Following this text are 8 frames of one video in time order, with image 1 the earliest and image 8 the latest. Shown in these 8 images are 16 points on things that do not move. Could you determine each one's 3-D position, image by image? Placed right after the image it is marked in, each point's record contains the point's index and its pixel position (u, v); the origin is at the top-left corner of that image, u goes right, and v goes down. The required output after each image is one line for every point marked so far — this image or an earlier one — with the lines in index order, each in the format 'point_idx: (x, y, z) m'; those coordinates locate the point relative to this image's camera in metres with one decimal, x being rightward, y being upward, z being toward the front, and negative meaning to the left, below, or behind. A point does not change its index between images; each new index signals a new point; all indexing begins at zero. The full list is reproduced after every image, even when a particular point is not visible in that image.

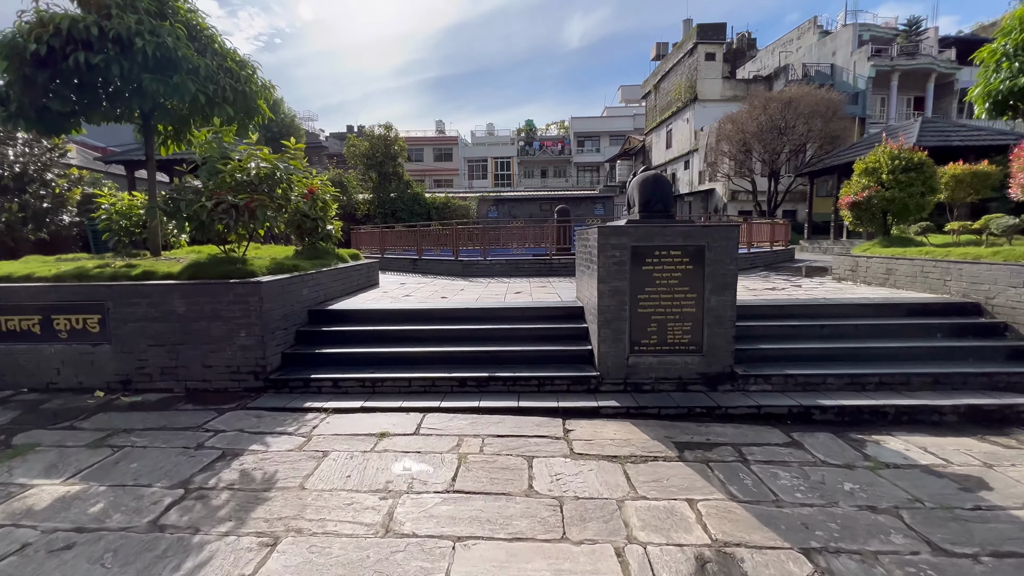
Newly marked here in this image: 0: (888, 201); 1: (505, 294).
0: (+6.8, +1.6, +8.1) m
1: (-0.1, -0.1, +7.2) m
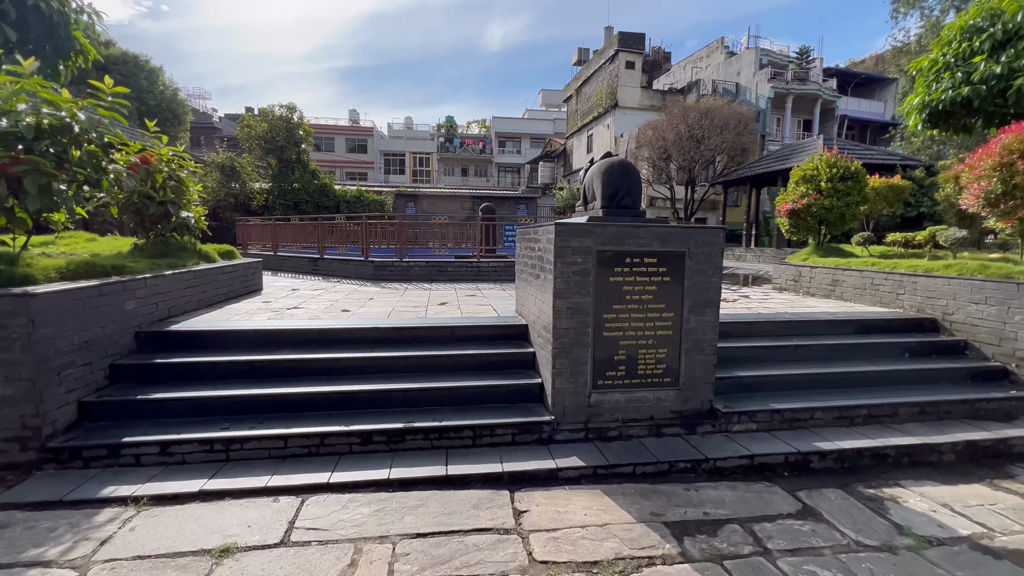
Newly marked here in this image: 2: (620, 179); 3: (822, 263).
0: (+5.6, +1.4, +8.0) m
1: (-1.1, -0.2, +5.8) m
2: (+1.0, +1.0, +4.1) m
3: (+5.3, +0.4, +7.6) m
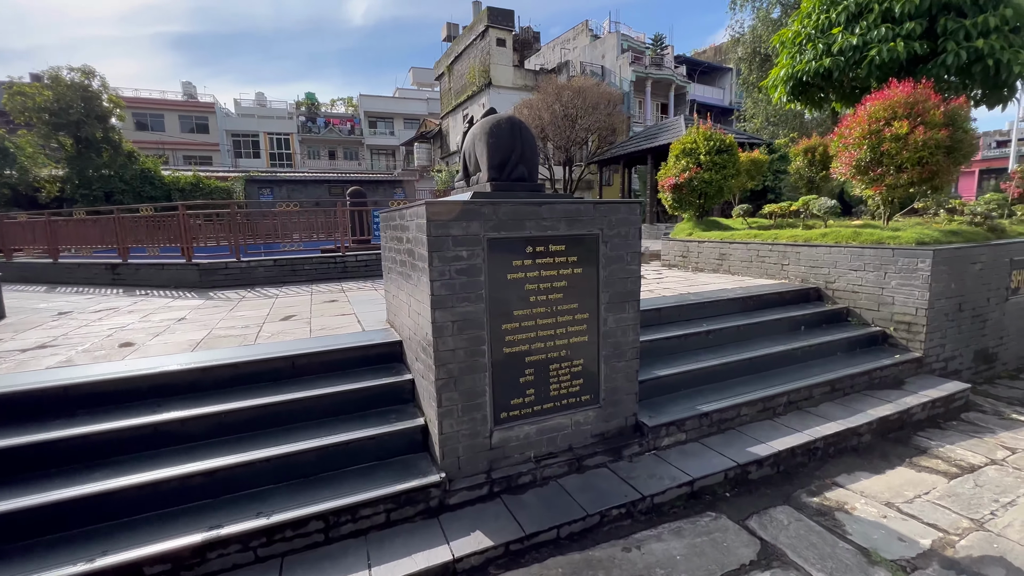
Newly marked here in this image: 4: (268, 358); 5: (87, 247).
0: (+3.4, +1.9, +7.9) m
1: (-2.4, -0.3, +4.3) m
2: (0.0, +1.0, +3.1) m
3: (+3.3, +0.9, +7.6) m
4: (-1.7, -0.5, +3.2) m
5: (-7.5, +0.7, +7.9) m
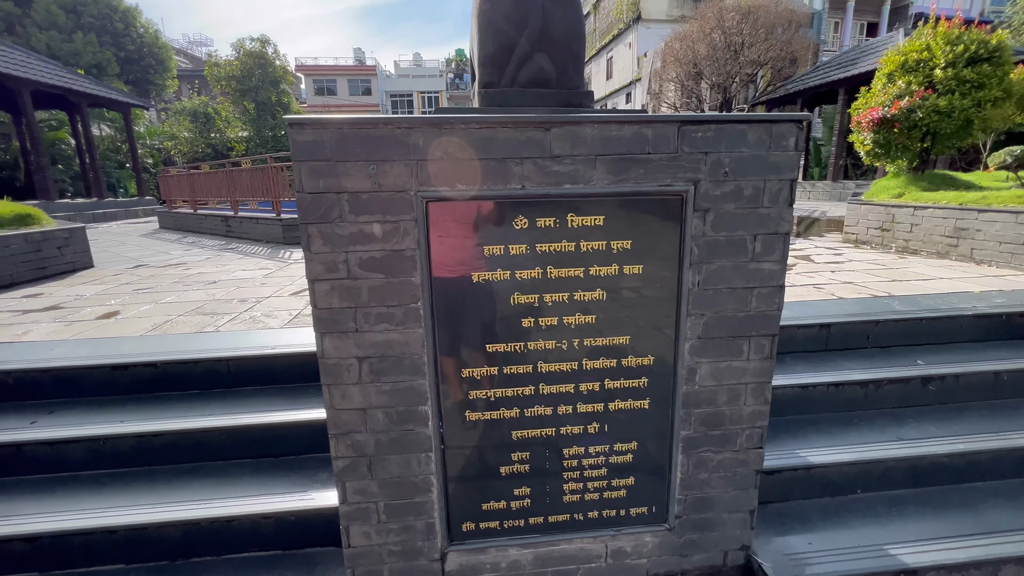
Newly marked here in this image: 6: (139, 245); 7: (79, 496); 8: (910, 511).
0: (+4.8, +2.0, +5.1) m
1: (-1.9, -0.1, +3.5) m
2: (0.0, +1.0, +1.6) m
3: (+4.5, +1.0, +4.9) m
4: (-1.6, -0.4, +2.3) m
5: (-5.7, +1.7, +8.5) m
6: (-6.0, +0.7, +7.2) m
7: (-1.8, -0.9, +1.9) m
8: (+1.7, -1.0, +2.0) m
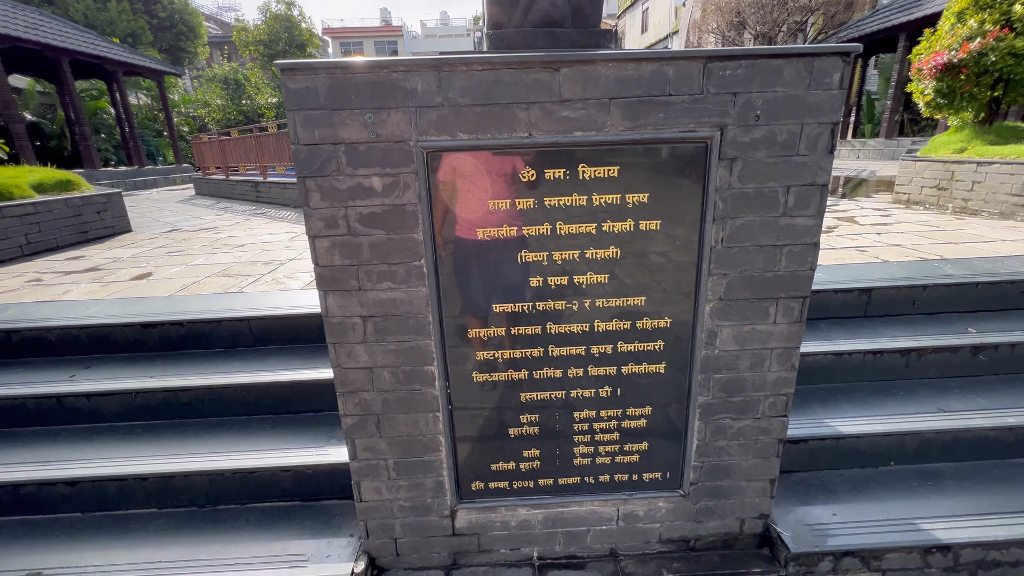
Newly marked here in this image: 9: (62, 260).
0: (+5.1, +2.3, +4.5) m
1: (-1.8, +0.2, +3.6) m
2: (+0.1, +1.1, +1.5) m
3: (+4.8, +1.3, +4.4) m
4: (-1.6, -0.2, +2.4) m
5: (-5.2, +2.3, +8.6) m
6: (-5.6, +1.3, +7.4) m
7: (-1.8, -0.7, +2.0) m
8: (+1.8, -0.8, +1.9) m
9: (-3.9, +0.2, +3.9) m
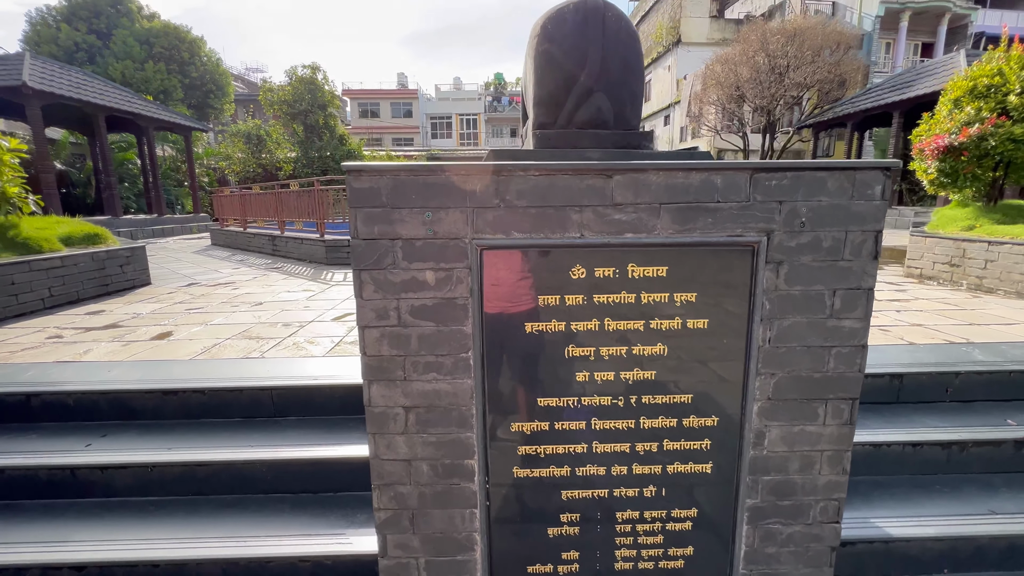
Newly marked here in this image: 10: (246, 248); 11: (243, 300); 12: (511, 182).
0: (+5.3, +1.5, +4.7) m
1: (-1.6, -0.3, +3.6) m
2: (+0.2, +0.8, +1.6) m
3: (+4.9, +0.6, +4.5) m
4: (-1.4, -0.5, +2.4) m
5: (-4.9, +1.4, +8.8) m
6: (-5.4, +0.4, +7.6) m
7: (-1.6, -1.0, +1.9) m
8: (+1.9, -1.2, +1.7) m
9: (-3.7, -0.2, +3.9) m
10: (-5.5, +0.8, +9.2) m
11: (-2.7, -0.1, +4.5) m
12: (0.0, +0.3, +1.2) m
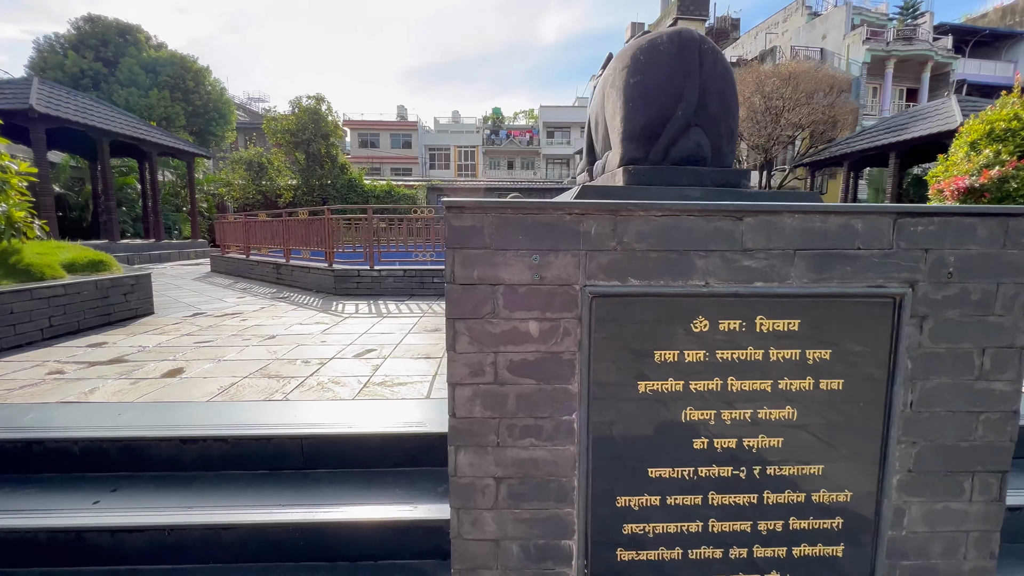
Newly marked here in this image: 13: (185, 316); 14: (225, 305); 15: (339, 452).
0: (+5.5, +1.1, +4.7) m
1: (-1.4, -0.5, +3.4) m
2: (+0.5, +0.7, +1.5) m
3: (+5.2, +0.1, +4.4) m
4: (-1.2, -0.7, +2.1) m
5: (-4.8, +0.8, +8.7) m
6: (-5.2, 0.0, +7.3) m
7: (-1.4, -1.1, +1.7) m
8: (+2.2, -1.4, +1.5) m
9: (-3.5, -0.5, +3.6) m
10: (-5.3, +0.2, +9.0) m
11: (-2.4, -0.4, +4.2) m
12: (+0.3, +0.2, +1.1) m
13: (-3.6, -0.3, +5.0) m
14: (-3.7, -0.2, +5.8) m
15: (-0.8, -0.8, +2.2) m
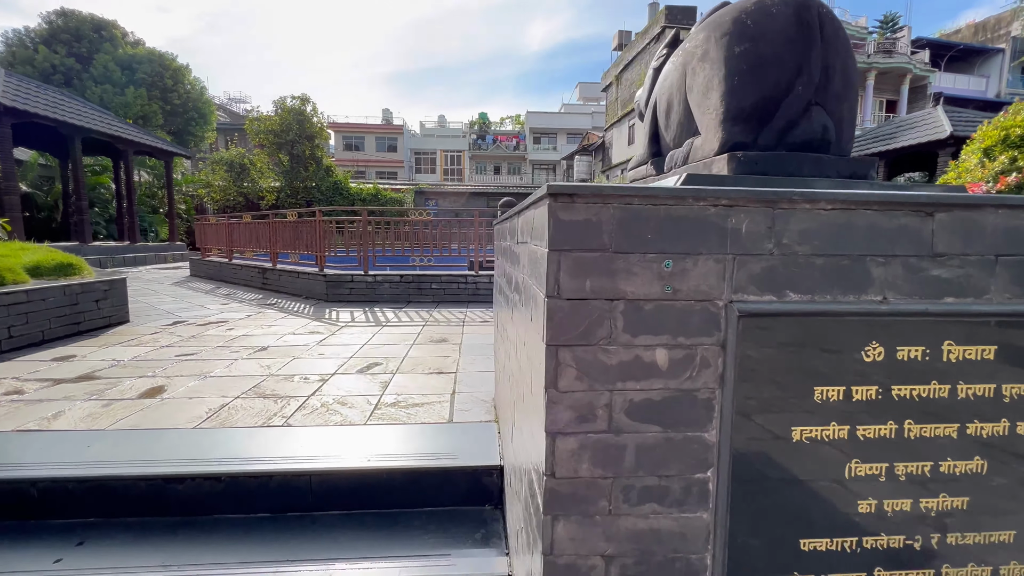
0: (+5.6, +1.0, +4.7) m
1: (-1.2, -0.6, +3.0) m
2: (+0.8, +0.6, +1.2) m
3: (+5.3, 0.0, +4.3) m
4: (-1.0, -0.7, +1.8) m
5: (-4.8, +0.7, +8.2) m
6: (-5.2, -0.1, +6.9) m
7: (-1.2, -1.2, +1.3) m
8: (+2.4, -1.4, +1.3) m
9: (-3.3, -0.5, +3.2) m
10: (-5.4, +0.1, +8.5) m
11: (-2.3, -0.5, +3.9) m
12: (+0.5, +0.1, +0.8) m
13: (-3.5, -0.4, +4.5) m
14: (-3.6, -0.3, +5.4) m
15: (-0.6, -0.8, +1.8) m
